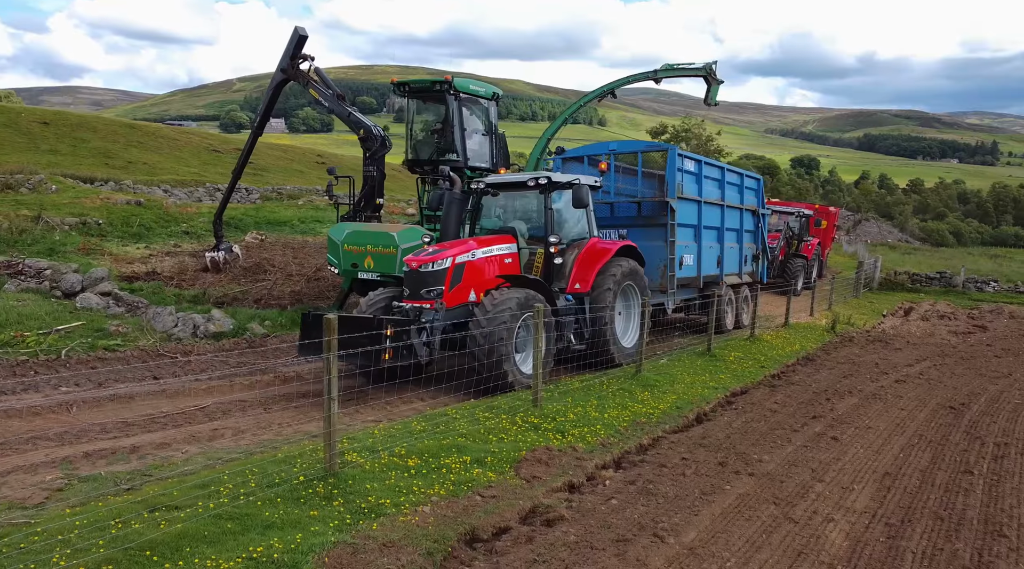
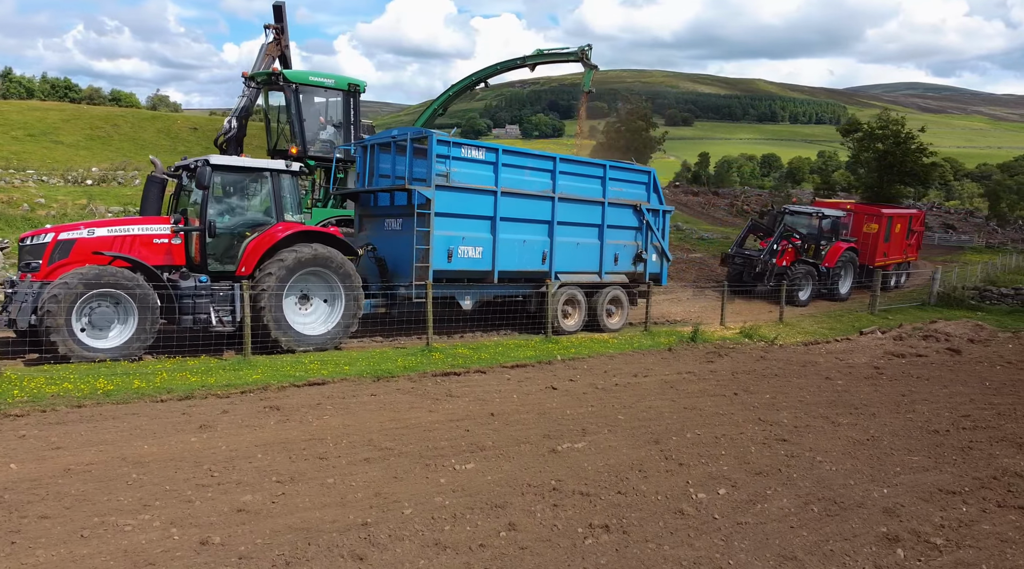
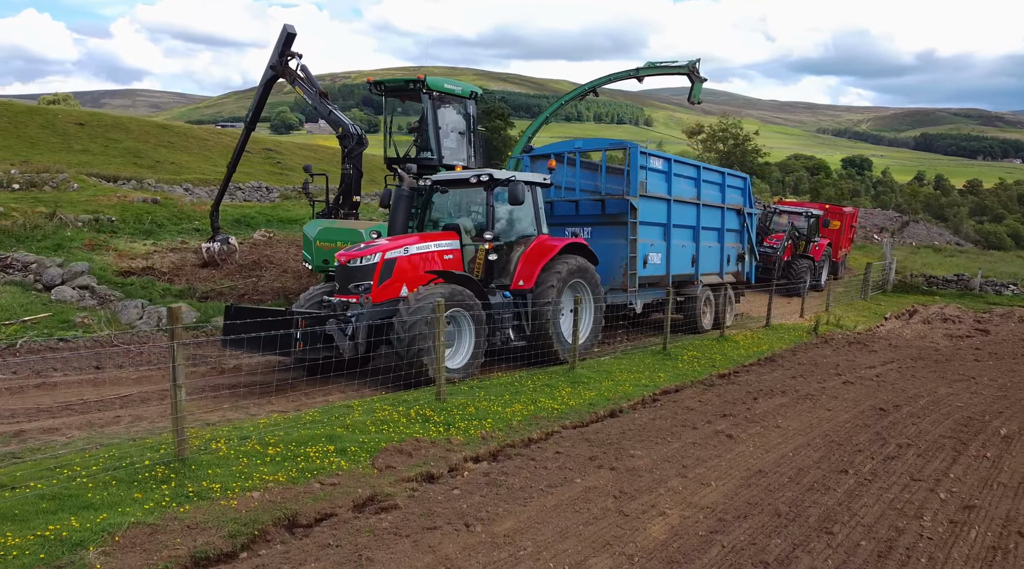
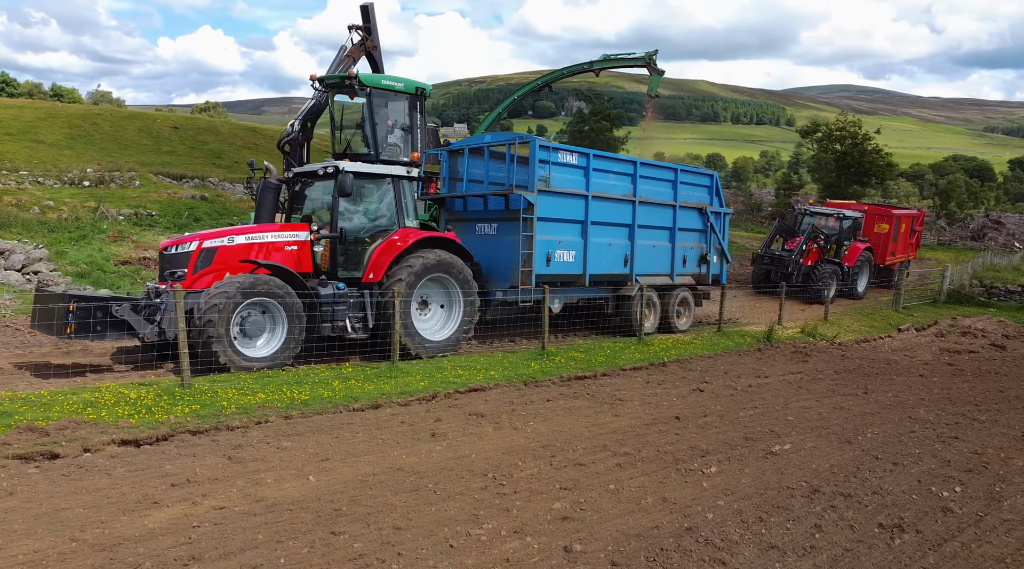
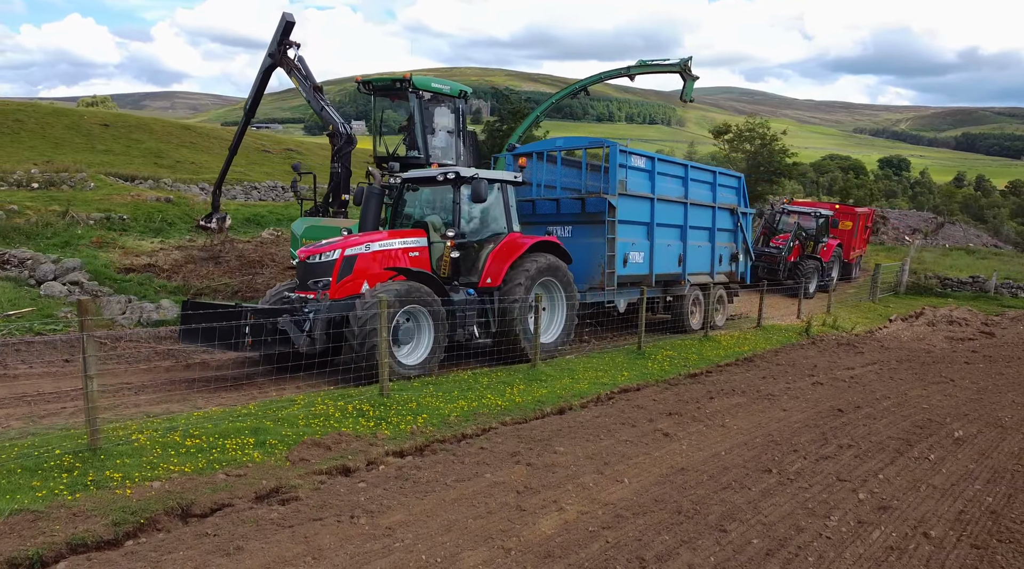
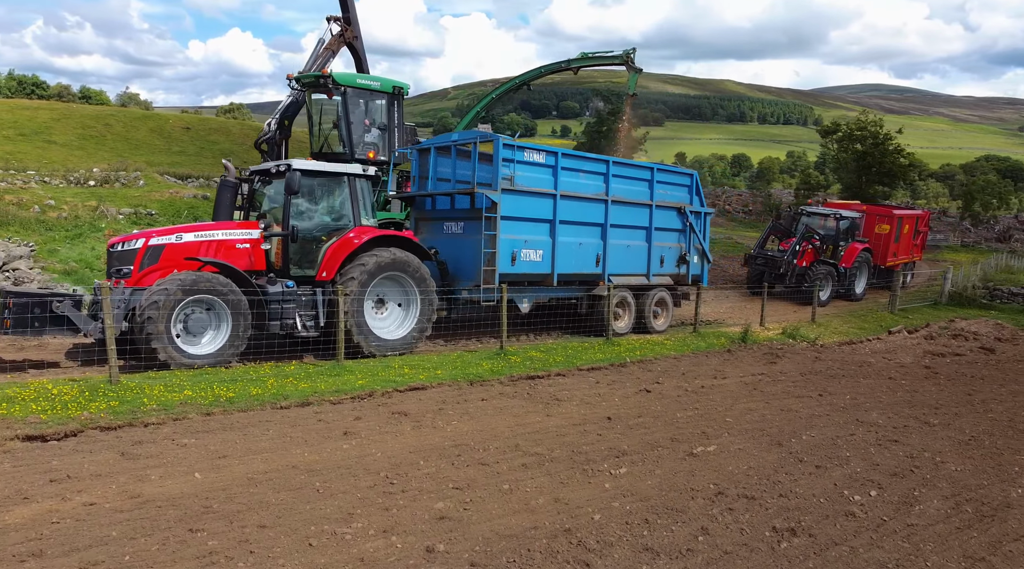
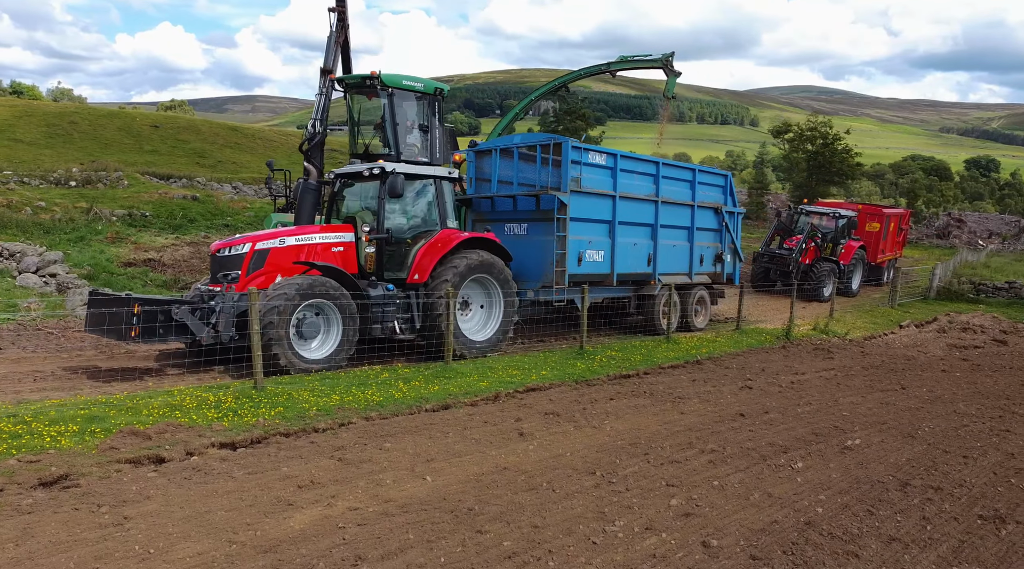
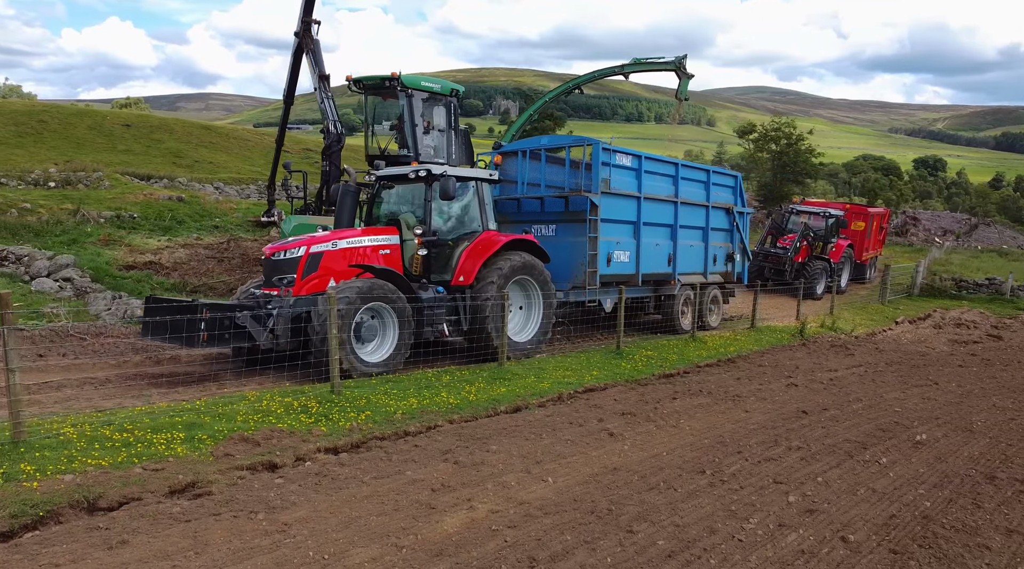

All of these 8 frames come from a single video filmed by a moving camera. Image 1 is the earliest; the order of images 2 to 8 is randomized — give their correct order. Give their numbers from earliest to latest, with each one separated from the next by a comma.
3, 5, 8, 7, 4, 6, 2
